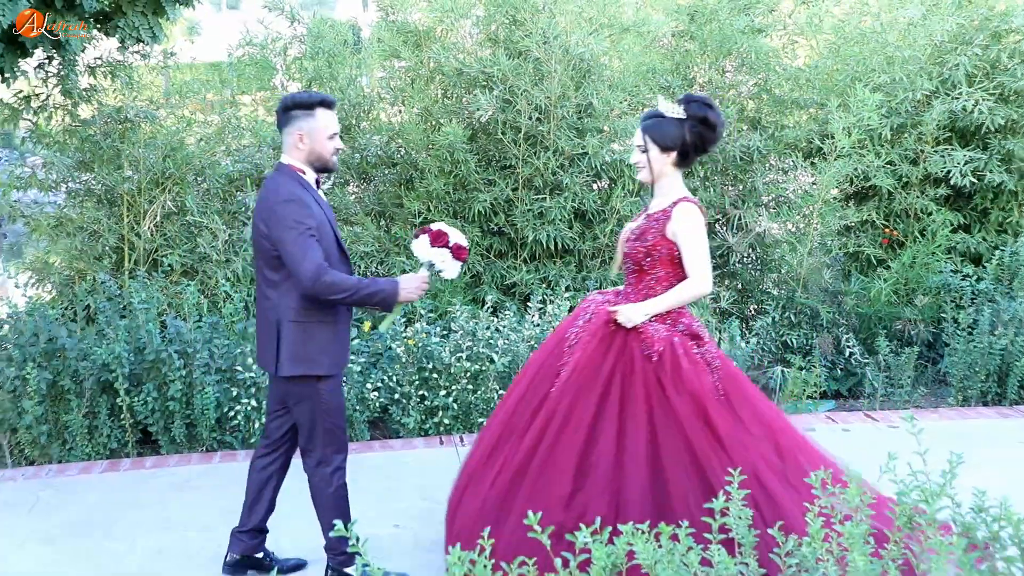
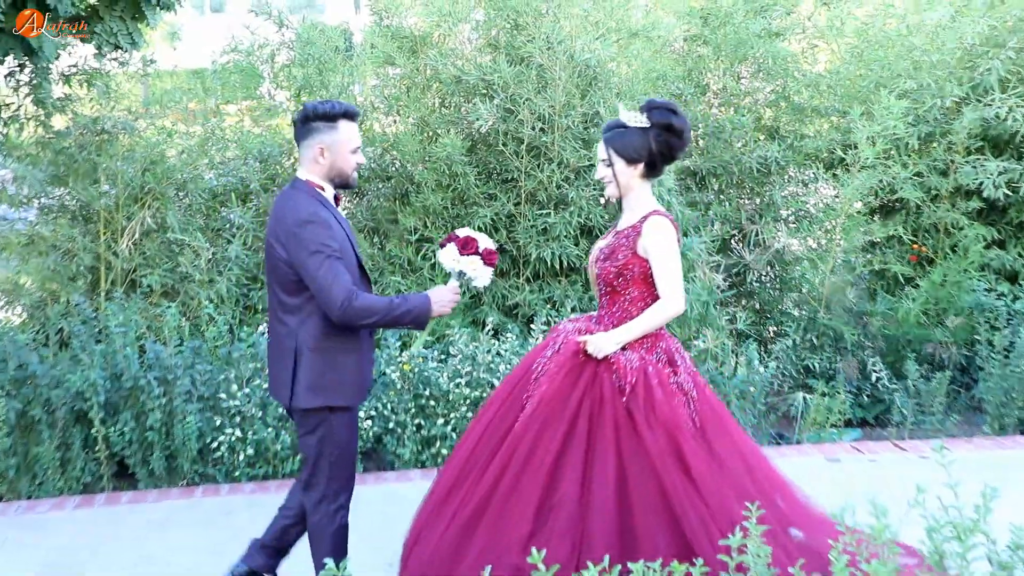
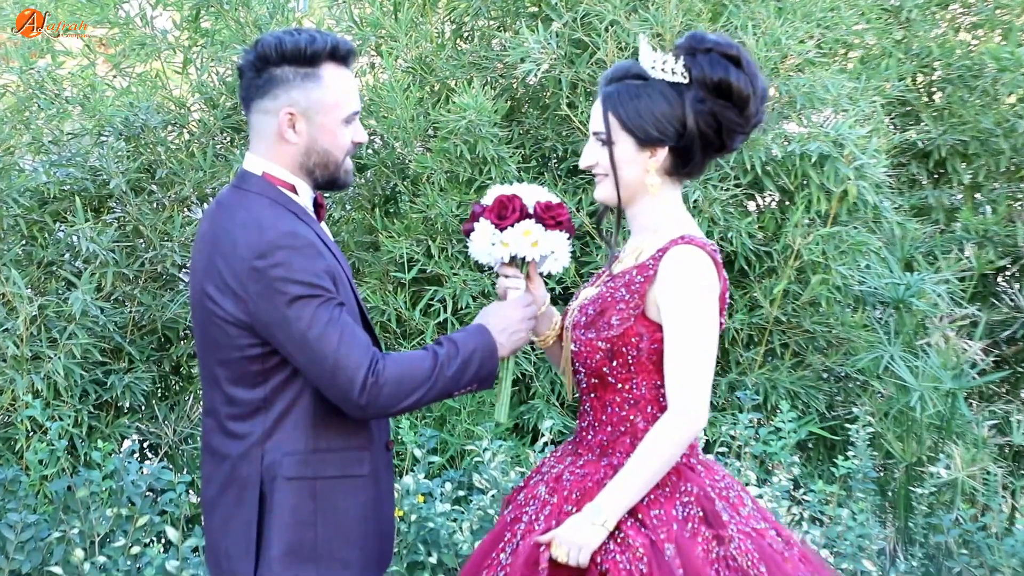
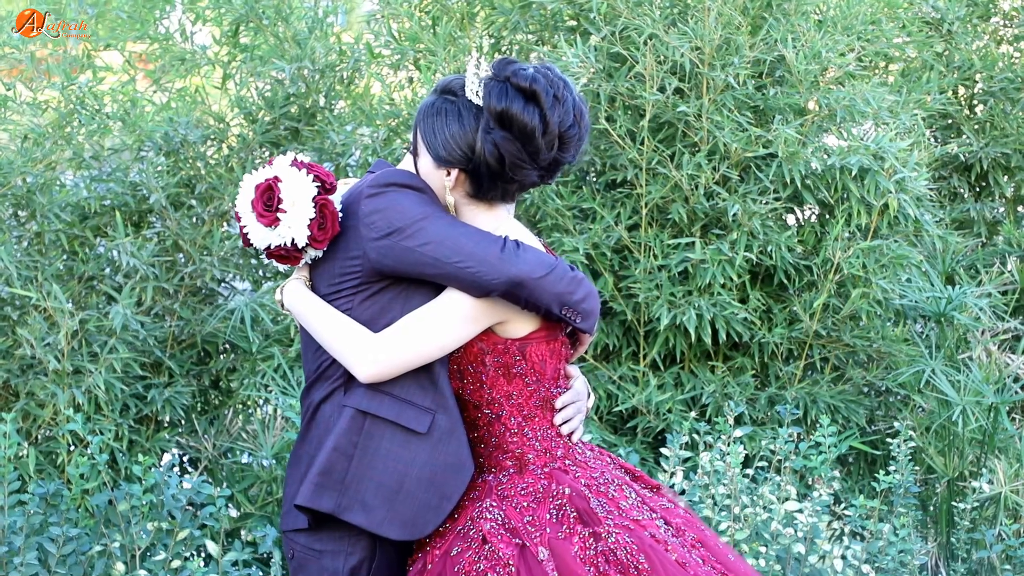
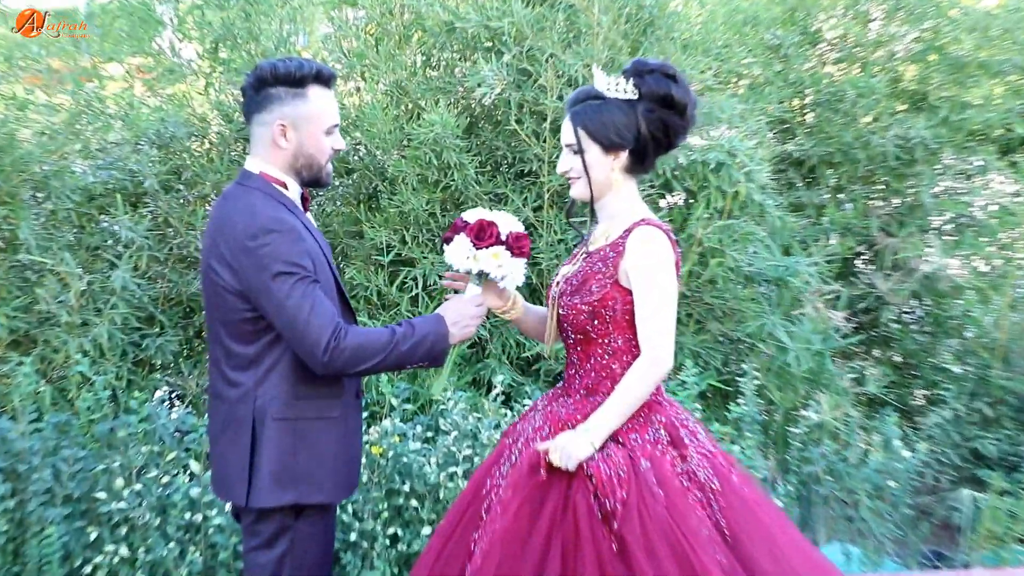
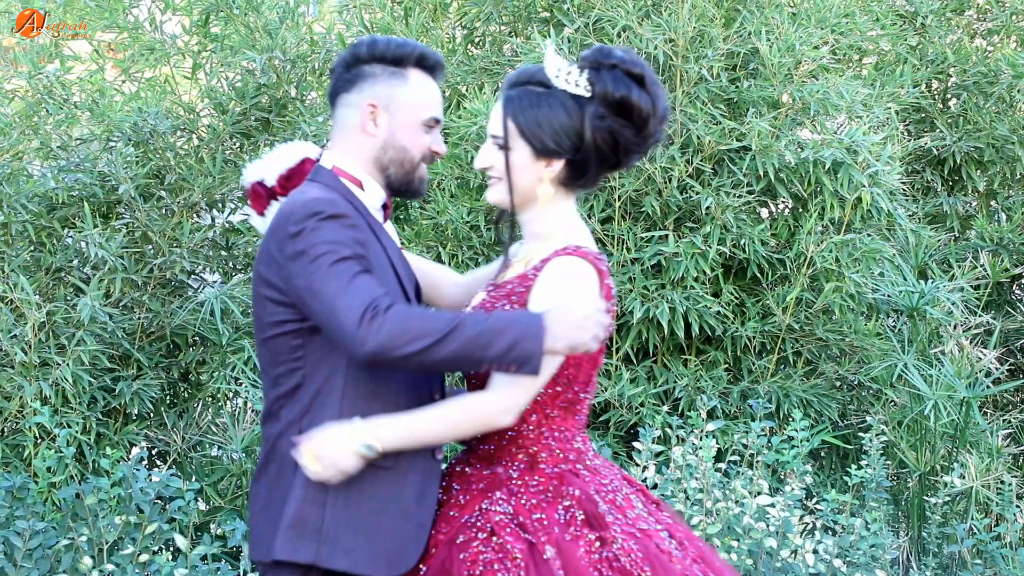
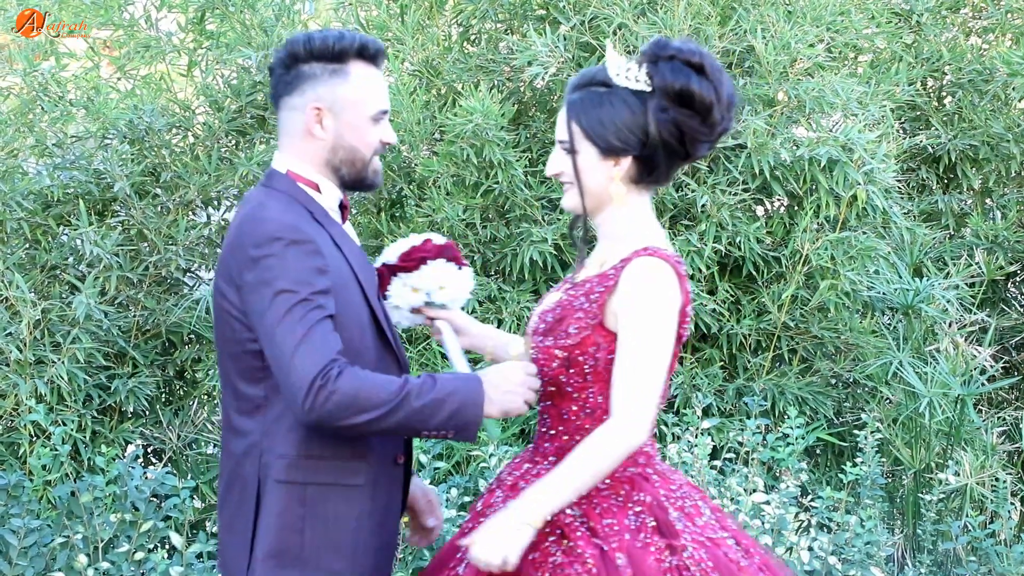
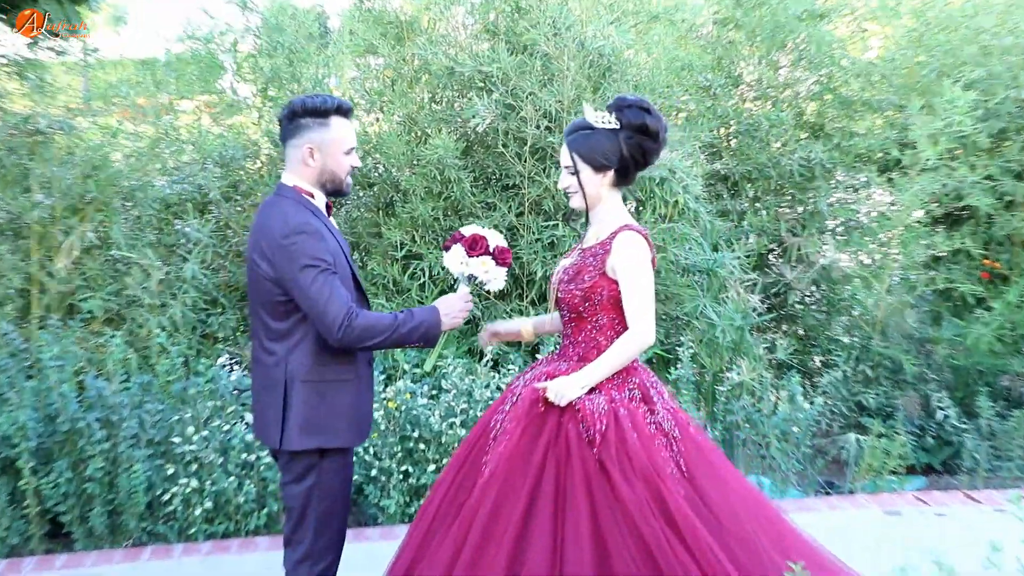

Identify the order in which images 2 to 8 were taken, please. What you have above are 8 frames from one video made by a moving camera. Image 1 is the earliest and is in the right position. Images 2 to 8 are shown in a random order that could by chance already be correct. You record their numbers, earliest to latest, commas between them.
2, 8, 5, 3, 7, 6, 4
